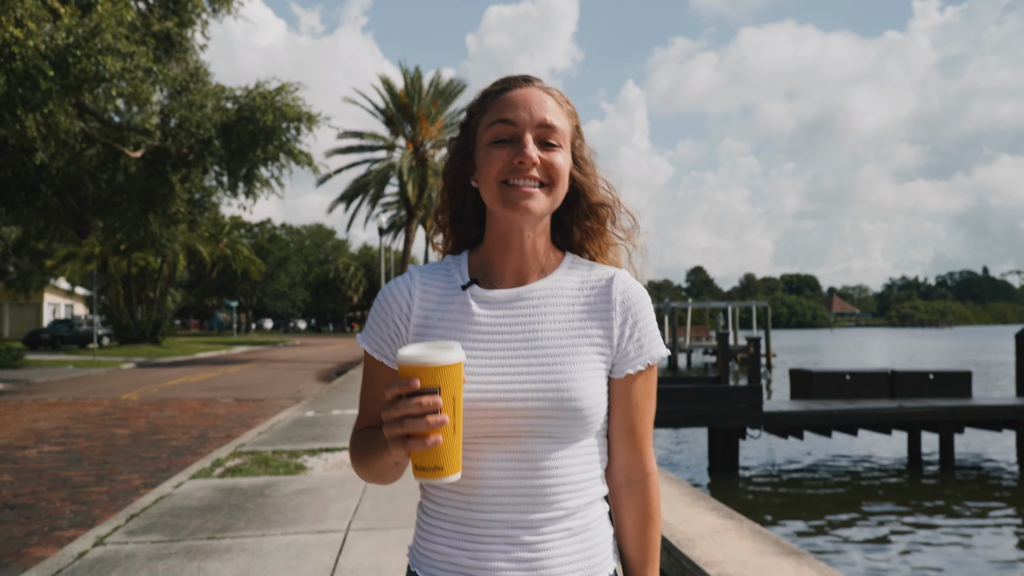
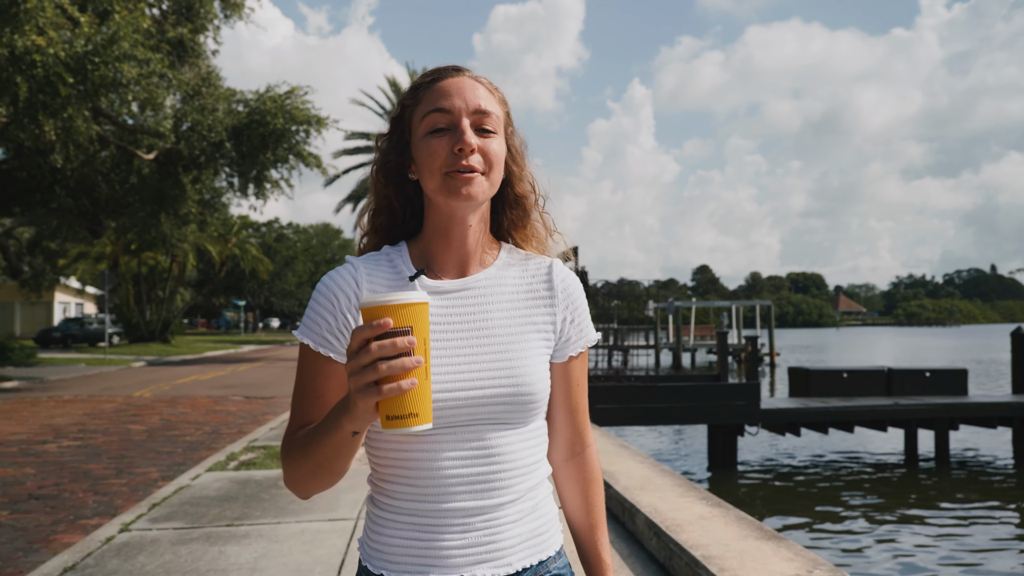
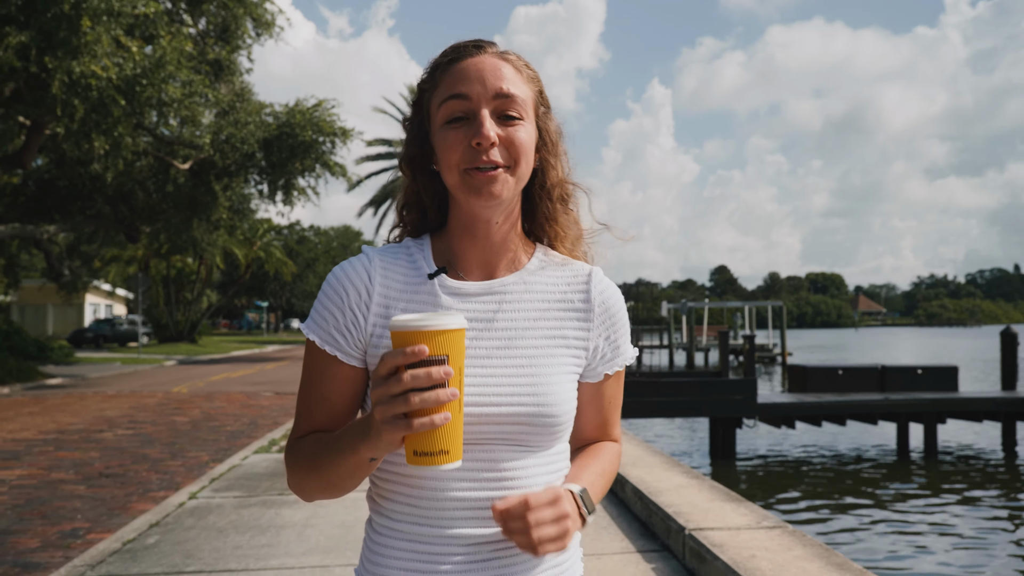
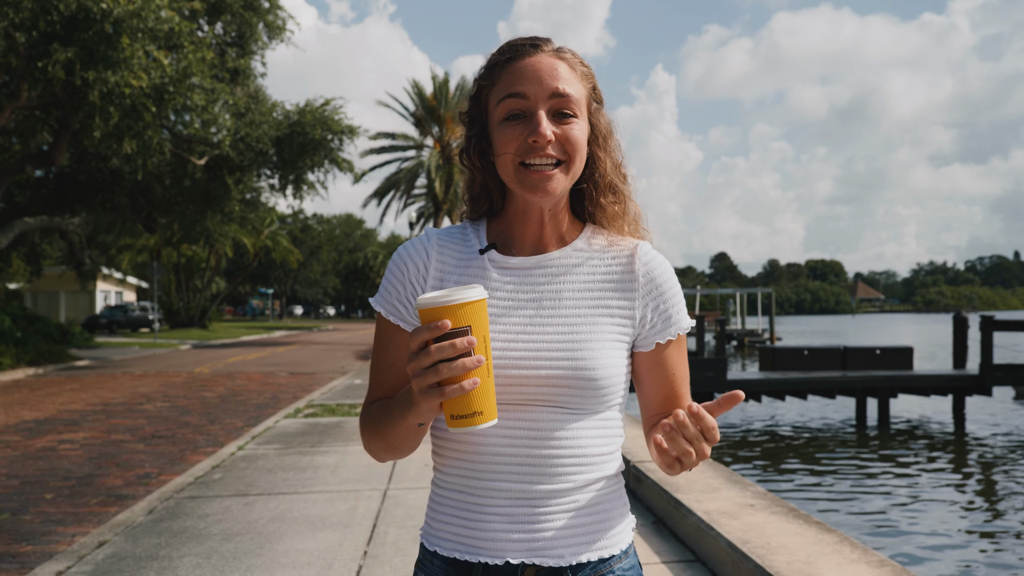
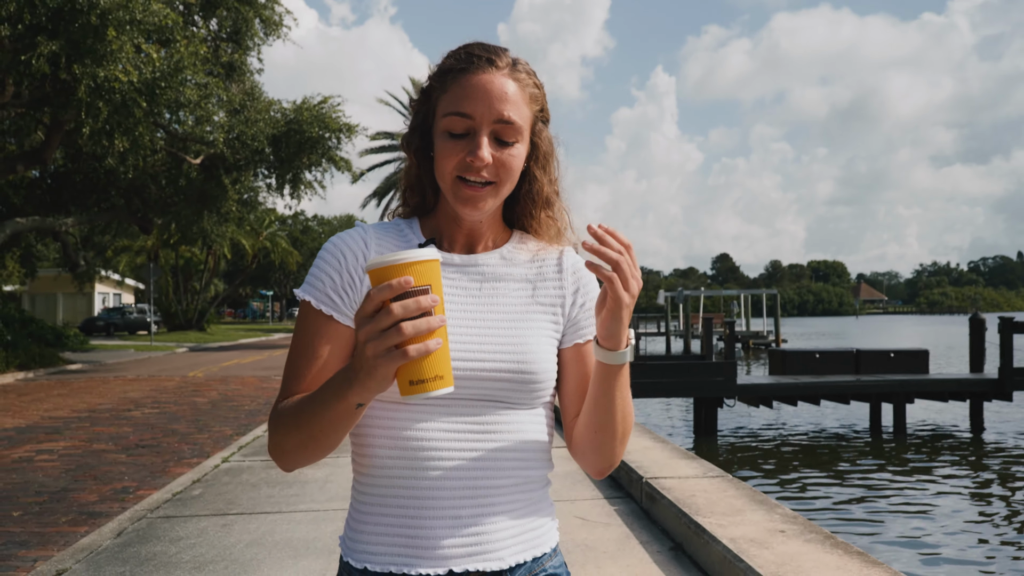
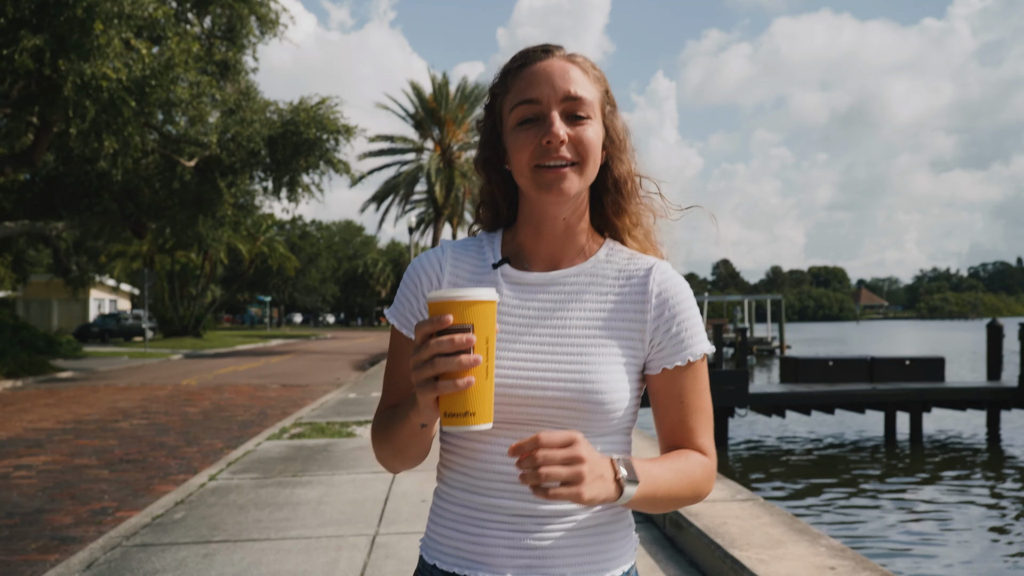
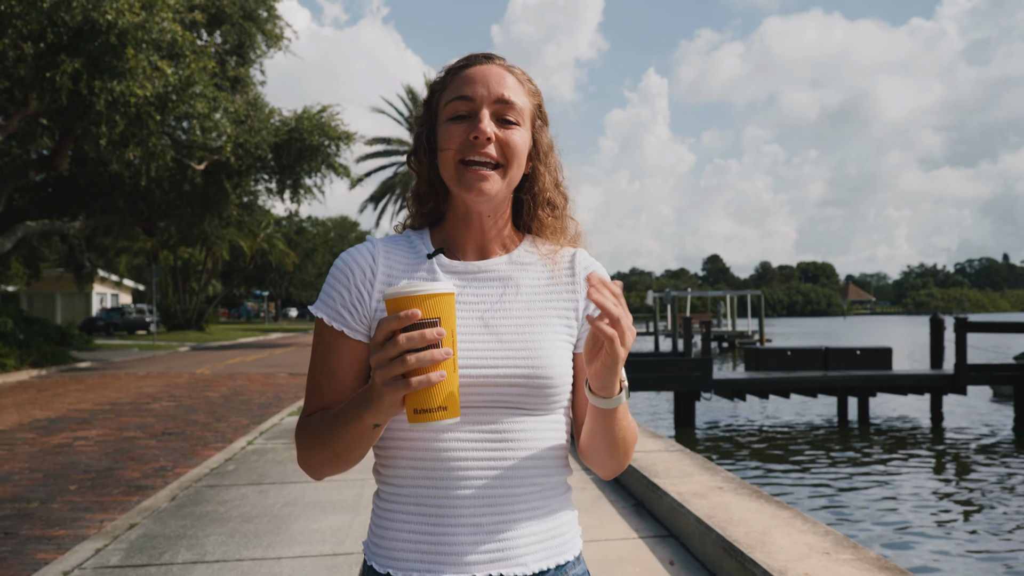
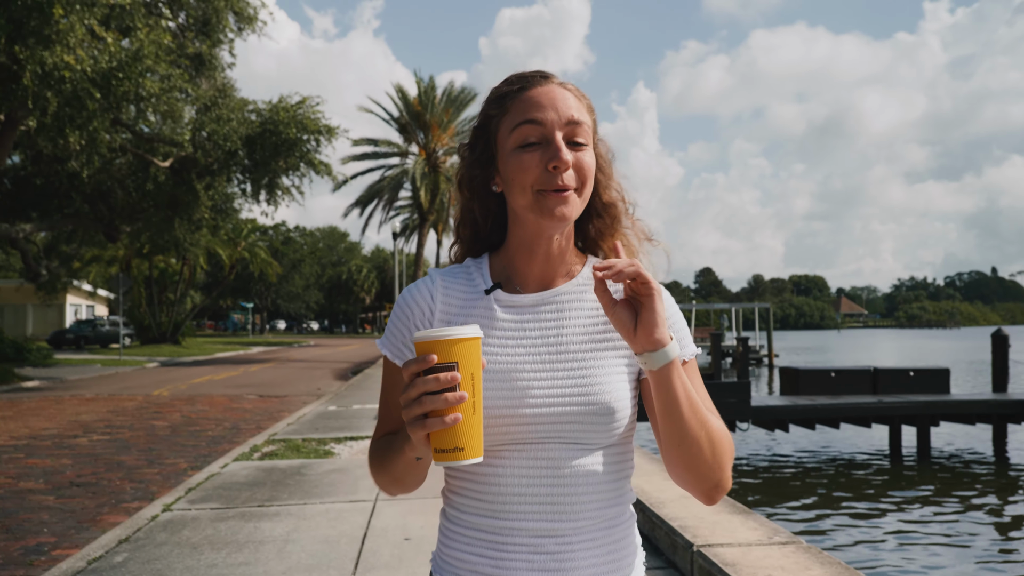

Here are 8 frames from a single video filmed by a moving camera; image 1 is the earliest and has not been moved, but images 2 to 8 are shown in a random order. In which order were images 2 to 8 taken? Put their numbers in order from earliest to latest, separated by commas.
2, 8, 3, 6, 5, 4, 7
